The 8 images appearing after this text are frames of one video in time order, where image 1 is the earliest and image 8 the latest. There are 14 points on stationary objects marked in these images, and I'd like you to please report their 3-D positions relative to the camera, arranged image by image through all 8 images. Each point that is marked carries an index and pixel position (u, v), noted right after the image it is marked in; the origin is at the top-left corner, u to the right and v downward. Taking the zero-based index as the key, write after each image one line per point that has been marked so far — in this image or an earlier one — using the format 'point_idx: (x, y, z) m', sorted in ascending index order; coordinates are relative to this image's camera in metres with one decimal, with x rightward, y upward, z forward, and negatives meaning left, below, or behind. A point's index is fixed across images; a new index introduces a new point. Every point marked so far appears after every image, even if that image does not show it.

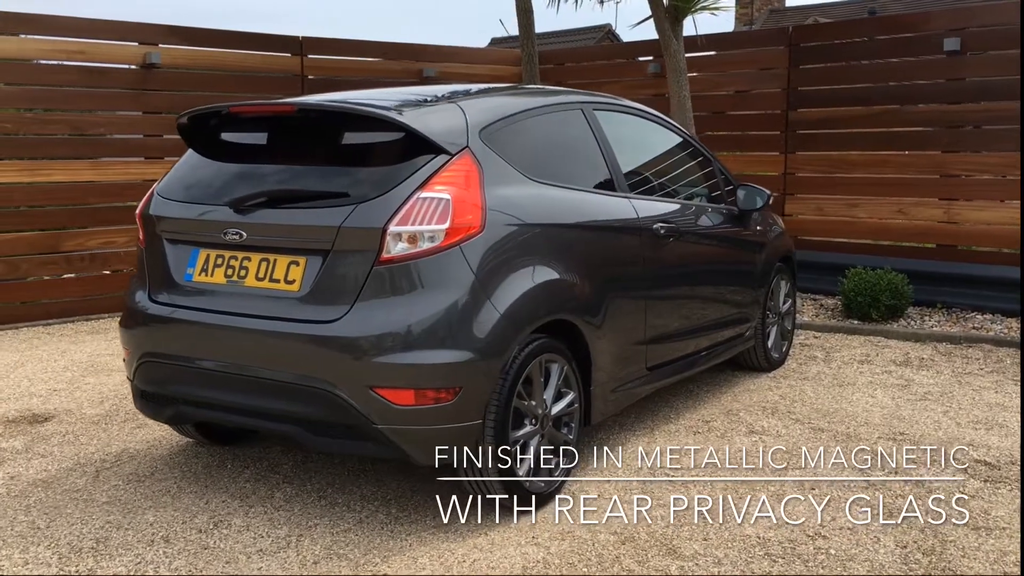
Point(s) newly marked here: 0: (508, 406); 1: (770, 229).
0: (0.0, -0.4, +3.0) m
1: (+1.3, +0.3, +5.1) m
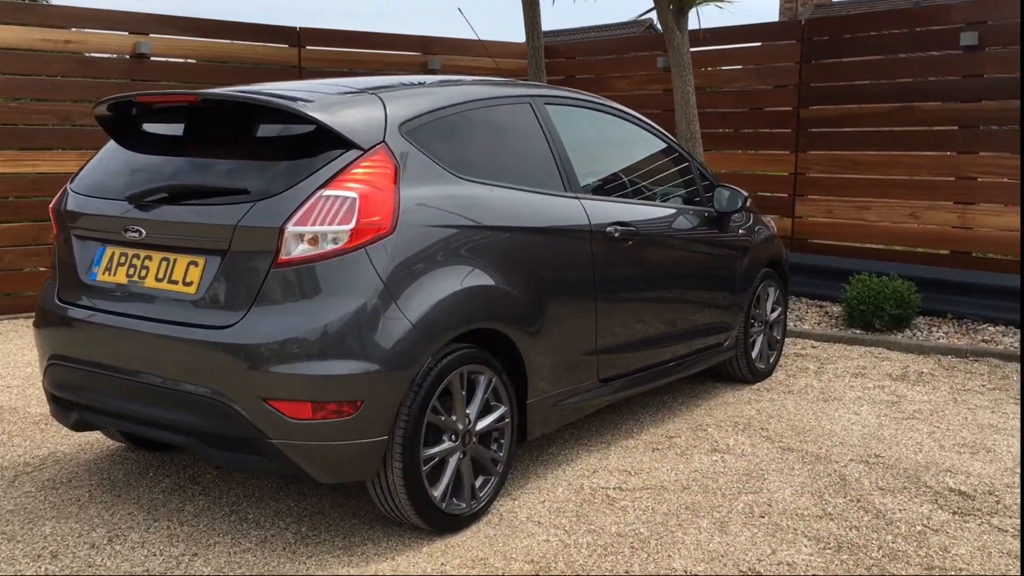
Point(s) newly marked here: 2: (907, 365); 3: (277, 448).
0: (-0.3, -0.4, +2.8) m
1: (+1.1, +0.3, +4.8) m
2: (+2.1, -0.4, +5.2) m
3: (-0.6, -0.4, +2.7) m
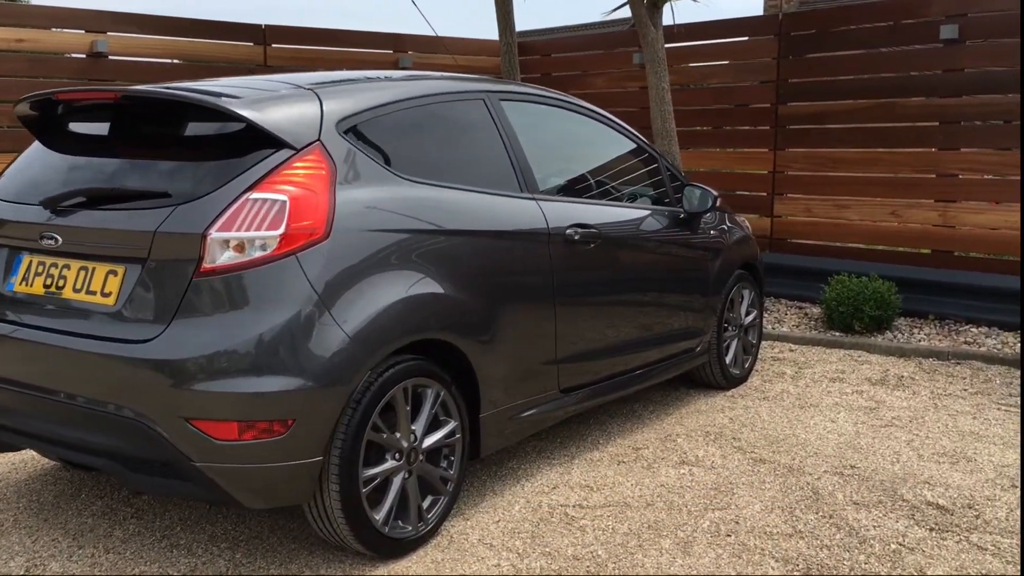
0: (-0.4, -0.4, +2.6) m
1: (+1.0, +0.3, +4.6) m
2: (+1.9, -0.4, +5.0) m
3: (-0.8, -0.5, +2.5) m
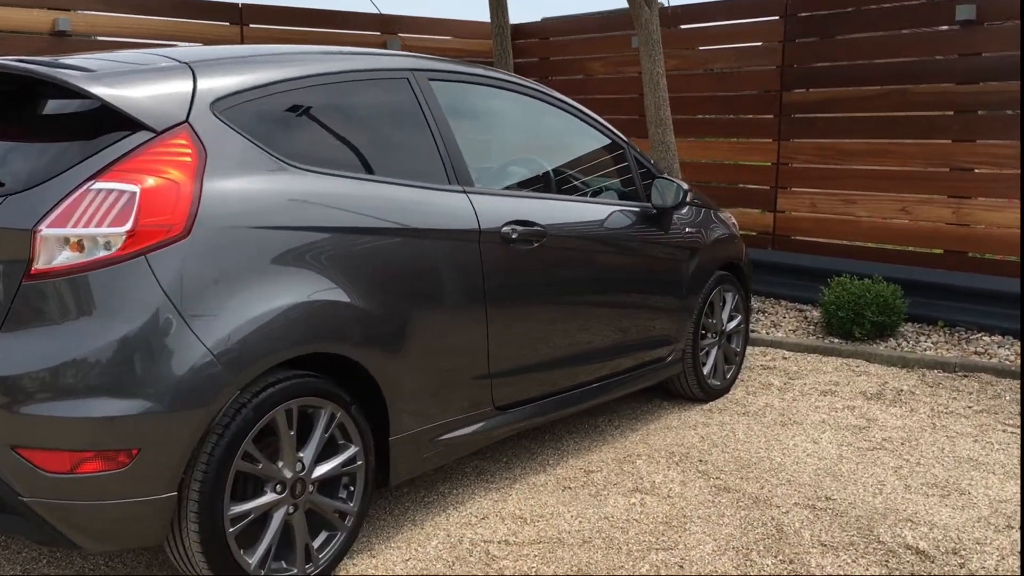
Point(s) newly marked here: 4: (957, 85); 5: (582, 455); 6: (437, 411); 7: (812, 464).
0: (-0.6, -0.4, +2.3) m
1: (+0.8, +0.2, +4.2) m
2: (+1.7, -0.4, +4.6) m
3: (-1.0, -0.5, +2.1) m
4: (+2.5, +1.1, +5.5) m
5: (+0.3, -0.6, +3.6) m
6: (-0.2, -0.4, +2.9) m
7: (+1.1, -0.6, +3.5) m
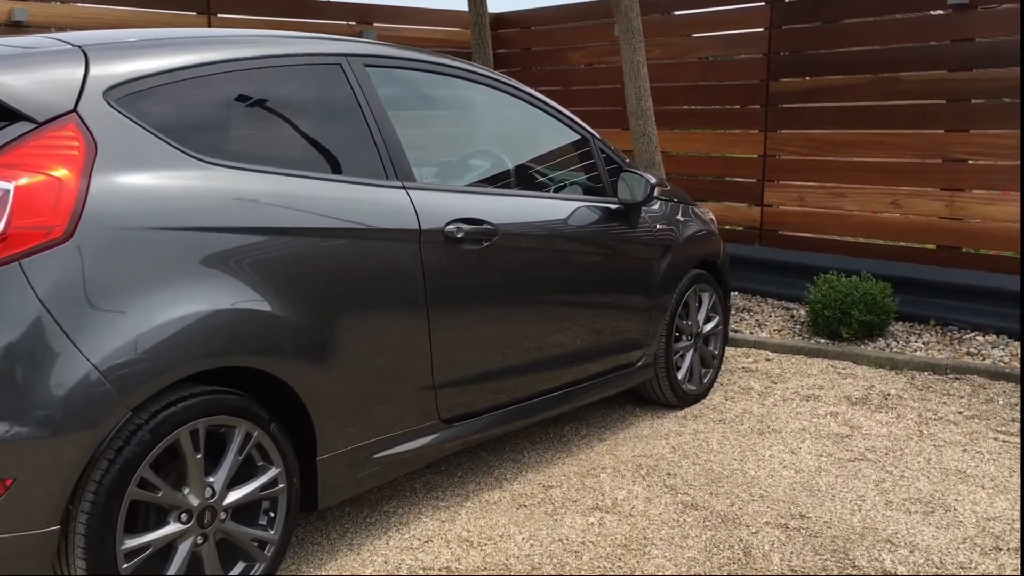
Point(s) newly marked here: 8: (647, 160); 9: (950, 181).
0: (-0.8, -0.4, +2.0) m
1: (+0.7, +0.2, +4.0) m
2: (+1.6, -0.4, +4.4) m
3: (-1.2, -0.5, +1.9) m
4: (+2.3, +1.1, +5.3) m
5: (+0.1, -0.6, +3.4) m
6: (-0.4, -0.4, +2.7) m
7: (+0.9, -0.6, +3.3) m
8: (+0.8, +0.8, +6.1) m
9: (+2.3, +0.6, +5.3) m
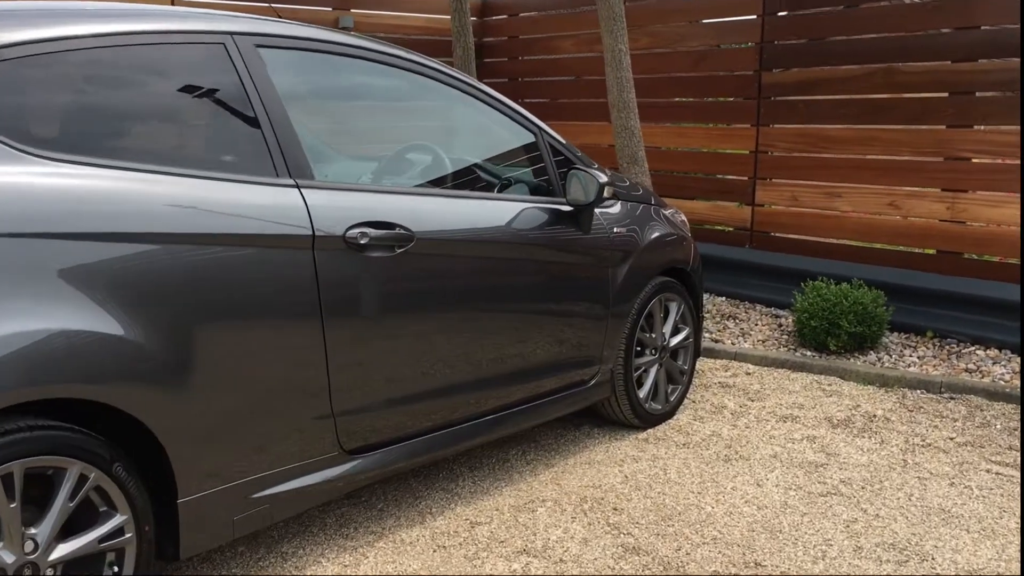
0: (-1.0, -0.5, +1.7) m
1: (+0.5, +0.2, +3.6) m
2: (+1.4, -0.5, +4.0) m
3: (-1.4, -0.5, +1.6) m
4: (+2.2, +1.1, +4.9) m
5: (-0.1, -0.6, +3.0) m
6: (-0.6, -0.4, +2.3) m
7: (+0.7, -0.7, +2.9) m
8: (+0.7, +0.7, +5.7) m
9: (+2.2, +0.5, +4.9) m
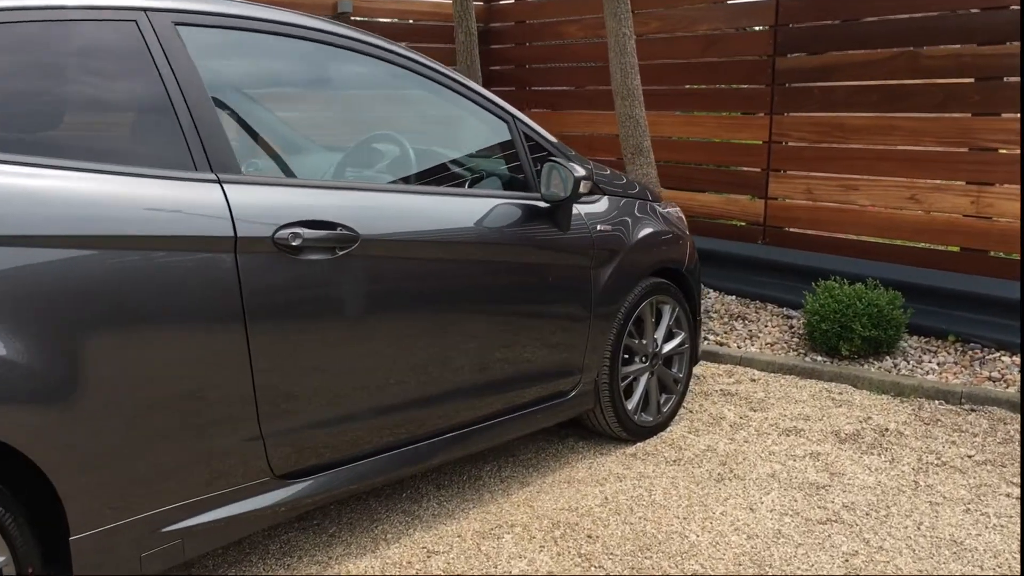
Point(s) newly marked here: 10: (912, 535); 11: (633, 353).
0: (-1.2, -0.5, +1.5) m
1: (+0.4, +0.2, +3.3) m
2: (+1.3, -0.5, +3.7) m
3: (-1.6, -0.5, +1.4) m
4: (+2.1, +1.1, +4.5) m
5: (-0.2, -0.6, +2.8) m
6: (-0.7, -0.4, +2.1) m
7: (+0.6, -0.7, +2.6) m
8: (+0.7, +0.8, +5.4) m
9: (+2.1, +0.5, +4.6) m
10: (+1.1, -0.7, +2.7) m
11: (+0.4, -0.2, +3.4) m
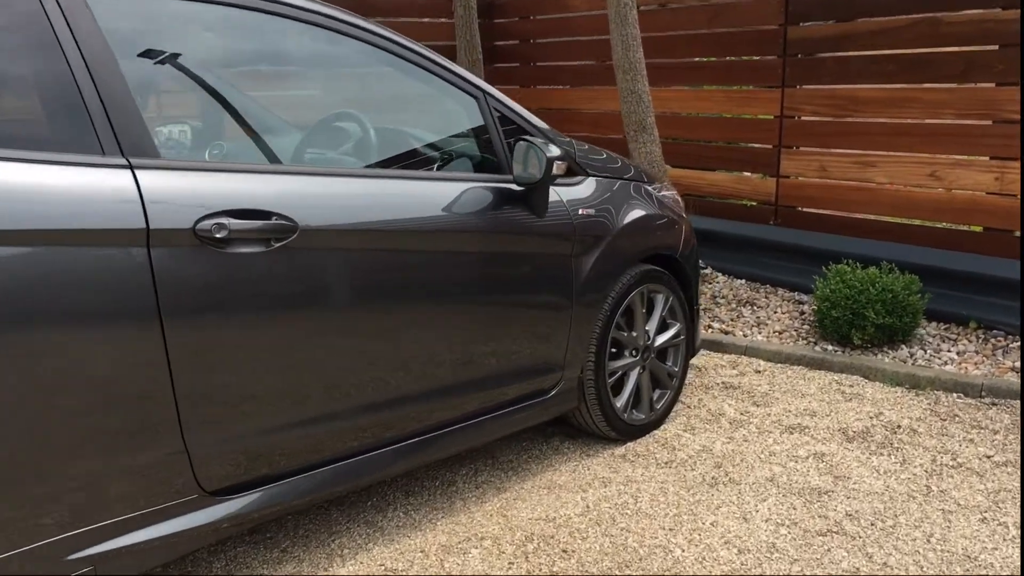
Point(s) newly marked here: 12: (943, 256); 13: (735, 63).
0: (-1.3, -0.5, +1.3) m
1: (+0.3, +0.2, +3.1) m
2: (+1.3, -0.4, +3.4) m
3: (-1.7, -0.6, +1.2) m
4: (+2.1, +1.2, +4.2) m
5: (-0.3, -0.6, +2.5) m
6: (-0.8, -0.4, +1.9) m
7: (+0.5, -0.7, +2.4) m
8: (+0.6, +0.8, +5.1) m
9: (+2.1, +0.6, +4.3) m
10: (+1.0, -0.6, +2.4) m
11: (+0.4, -0.2, +3.1) m
12: (+1.9, +0.1, +4.4) m
13: (+1.2, +1.2, +5.4) m
